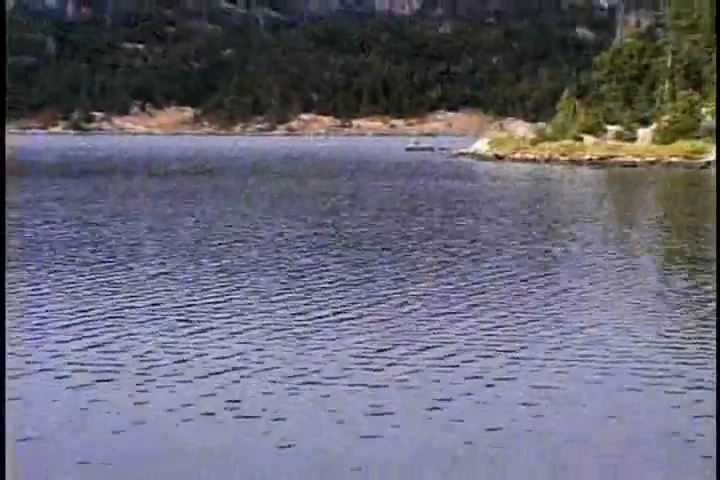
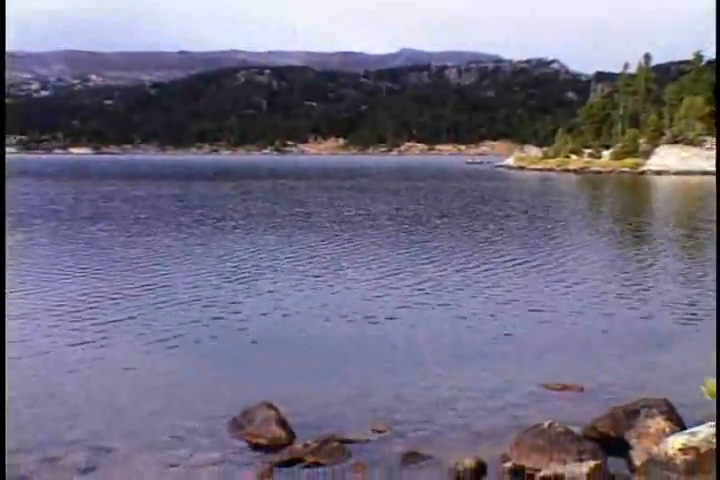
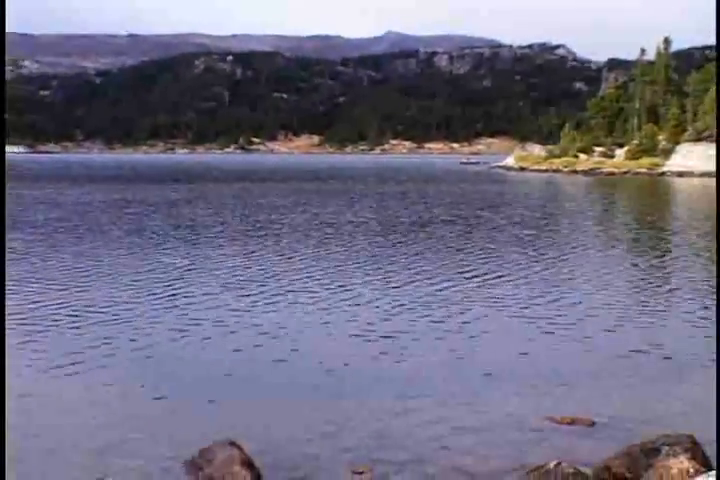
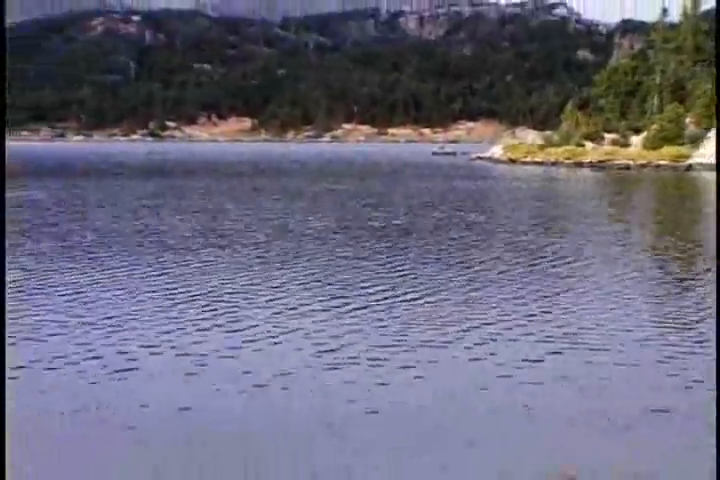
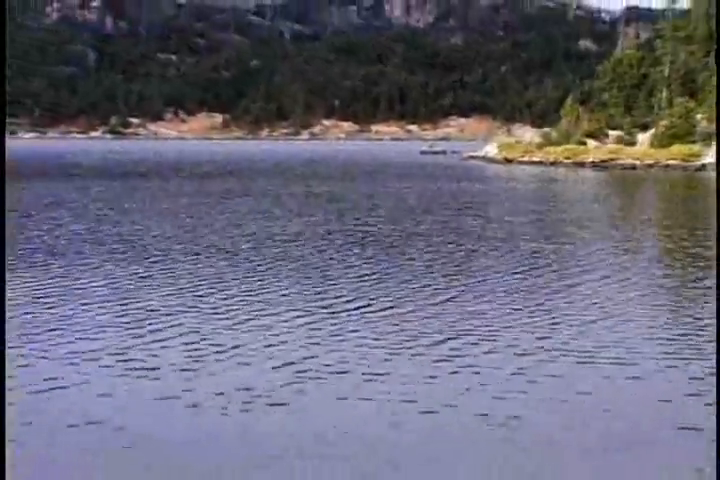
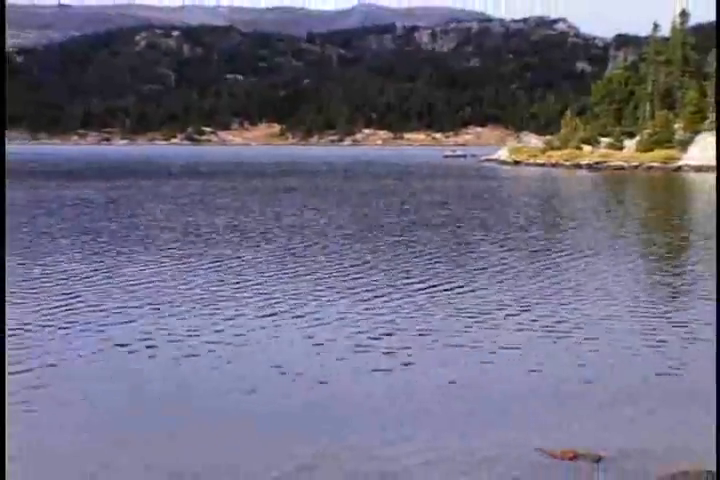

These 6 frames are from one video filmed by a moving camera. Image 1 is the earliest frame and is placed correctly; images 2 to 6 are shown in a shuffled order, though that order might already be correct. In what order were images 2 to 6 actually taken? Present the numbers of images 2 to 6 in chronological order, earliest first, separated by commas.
5, 4, 6, 3, 2
